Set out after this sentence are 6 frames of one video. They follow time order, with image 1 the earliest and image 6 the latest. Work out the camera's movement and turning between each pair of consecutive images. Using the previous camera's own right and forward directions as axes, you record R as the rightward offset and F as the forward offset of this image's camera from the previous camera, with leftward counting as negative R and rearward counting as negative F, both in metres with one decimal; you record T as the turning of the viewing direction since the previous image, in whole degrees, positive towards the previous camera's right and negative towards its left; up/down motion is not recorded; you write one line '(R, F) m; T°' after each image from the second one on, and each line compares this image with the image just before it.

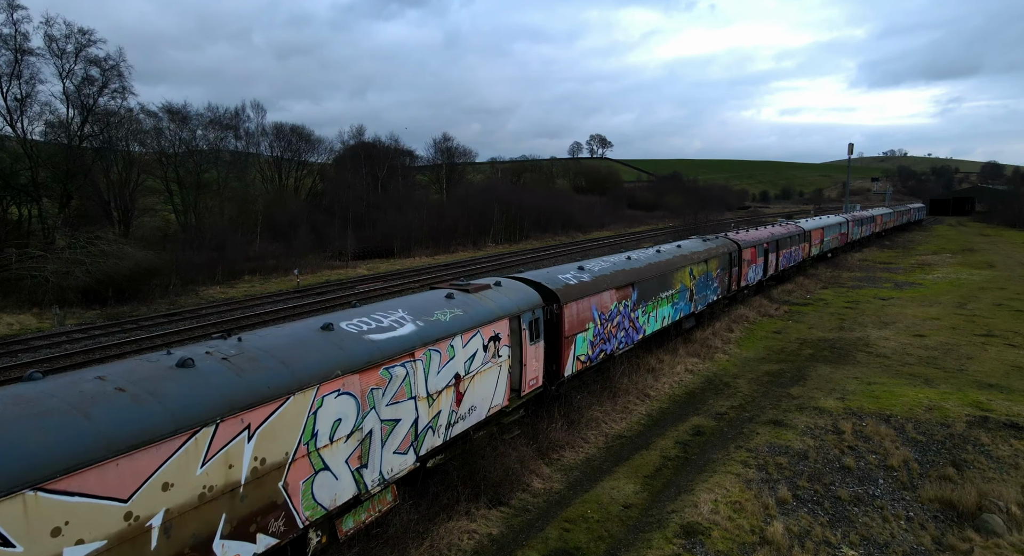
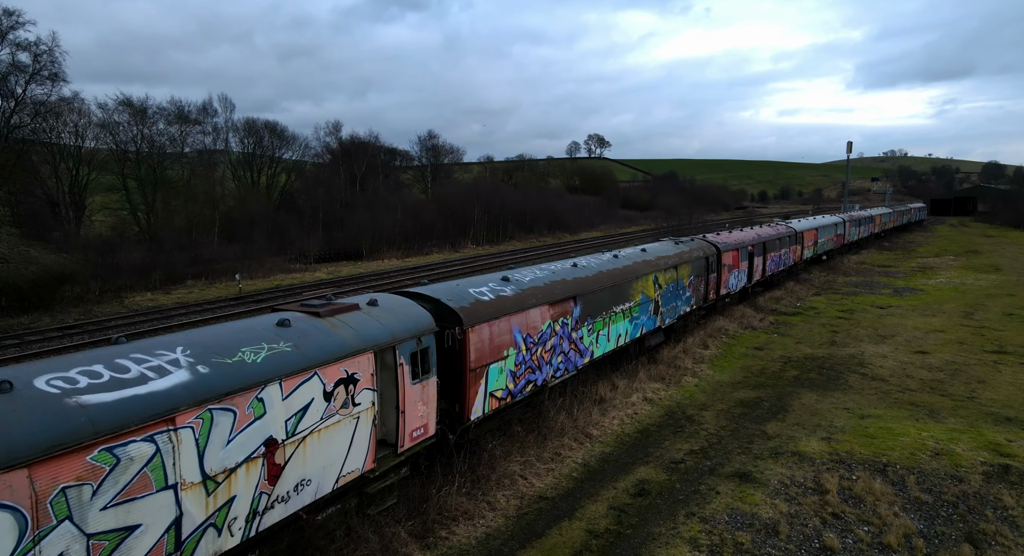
(+1.4, +2.3) m; 0°
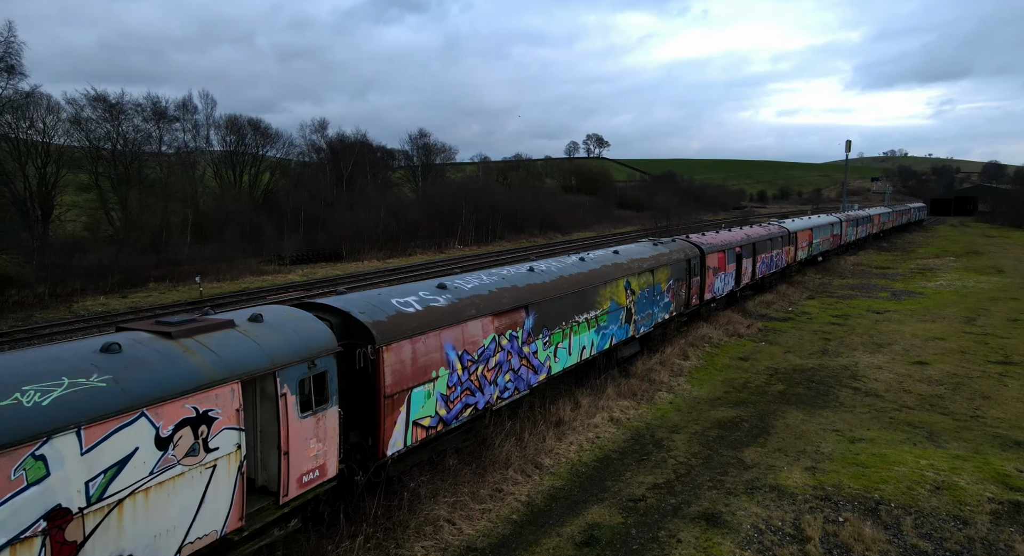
(+0.8, +1.3) m; 0°
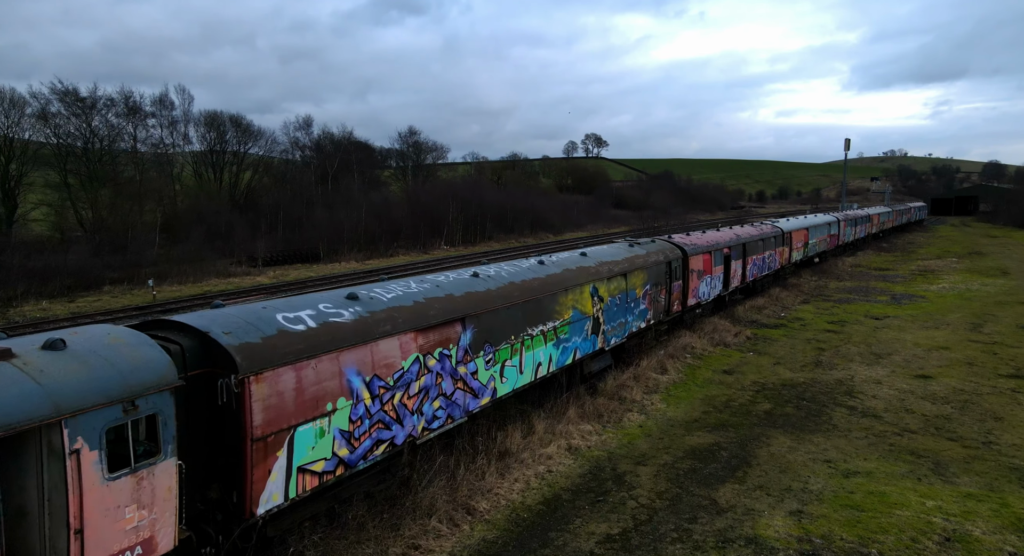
(+0.8, +1.4) m; 0°
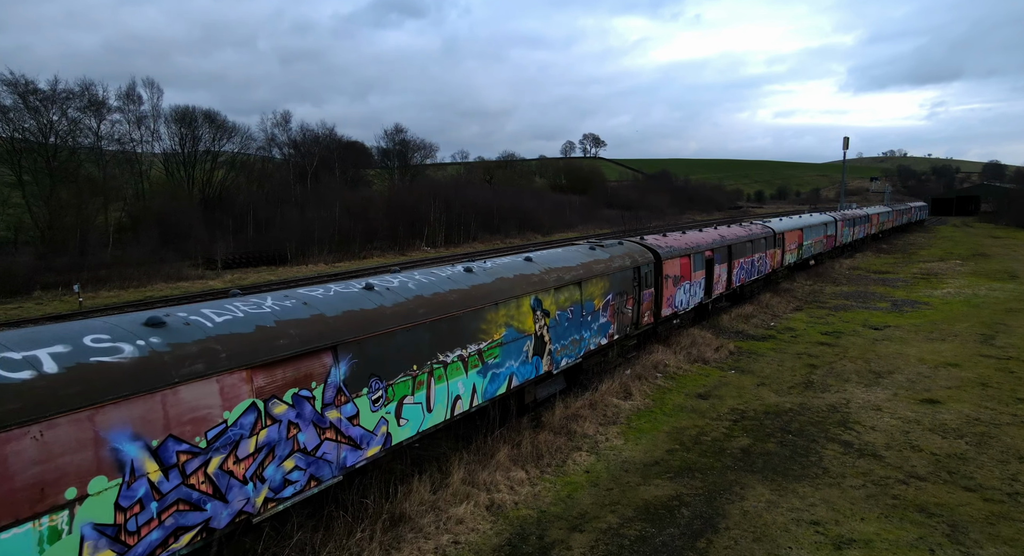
(+1.1, +1.9) m; 0°
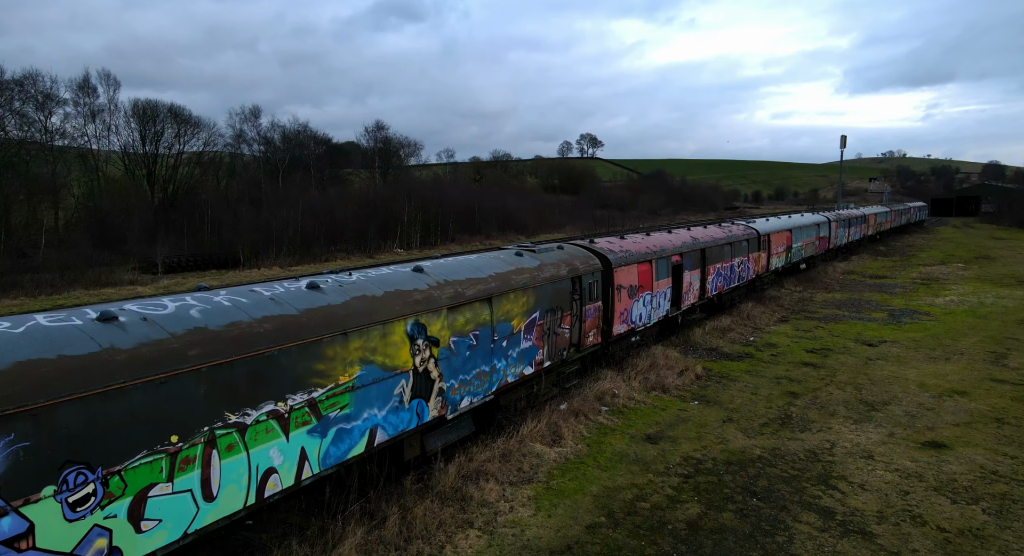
(+1.4, +2.3) m; 0°
